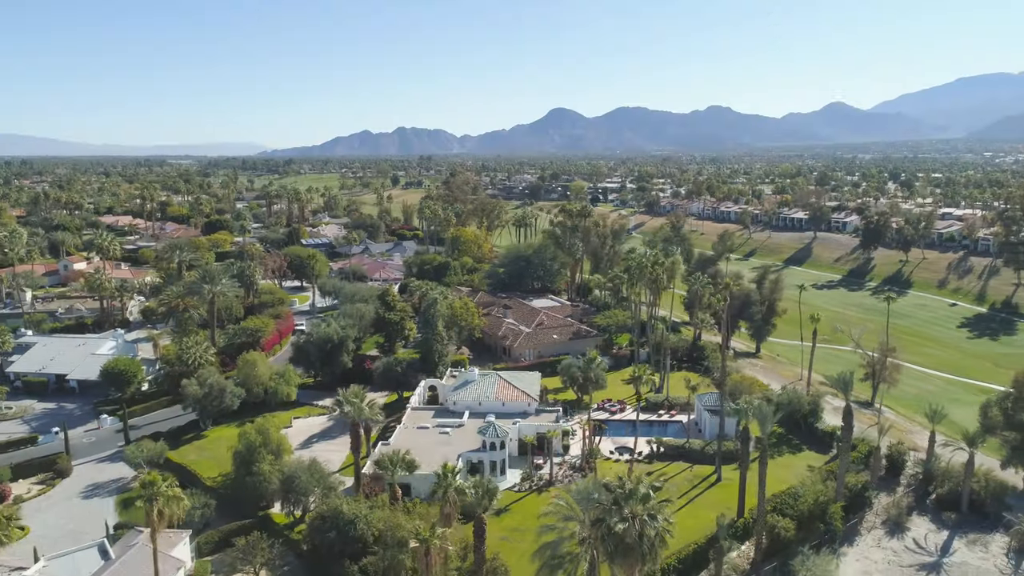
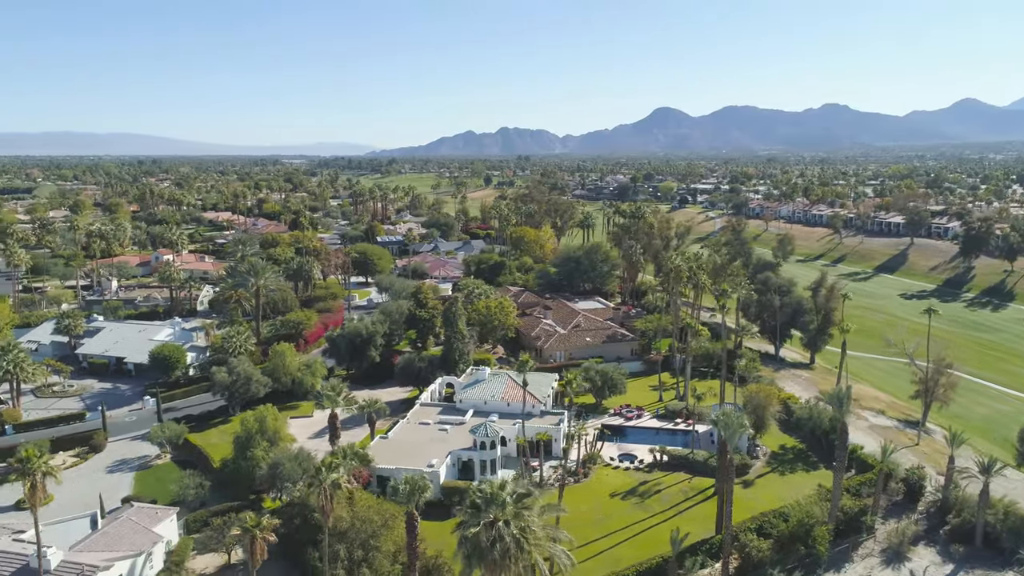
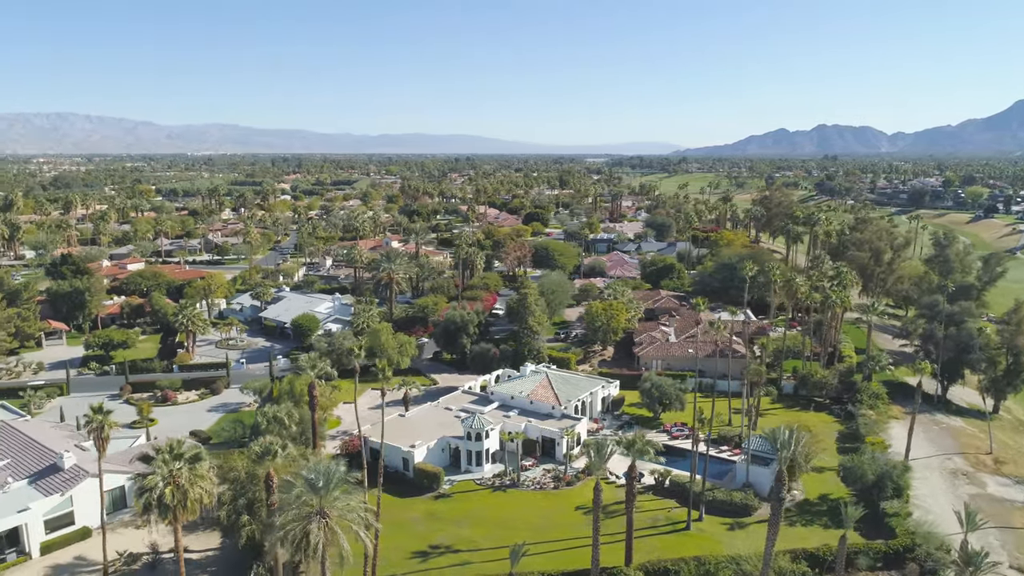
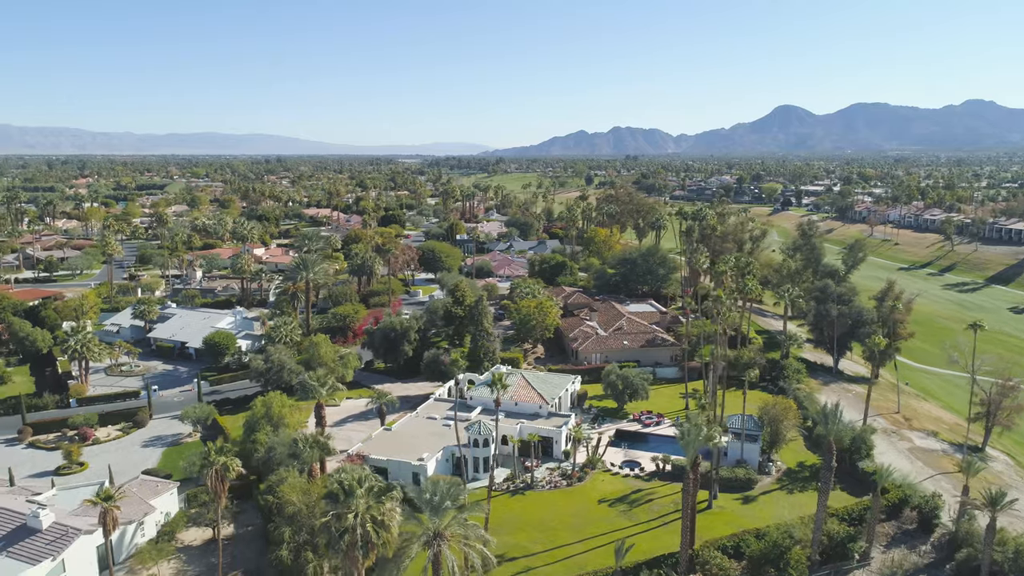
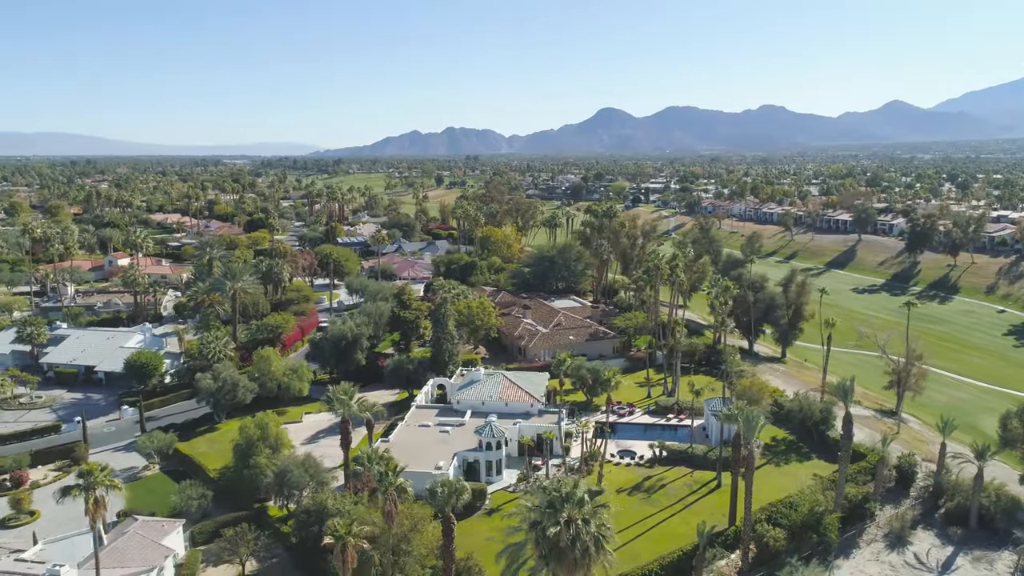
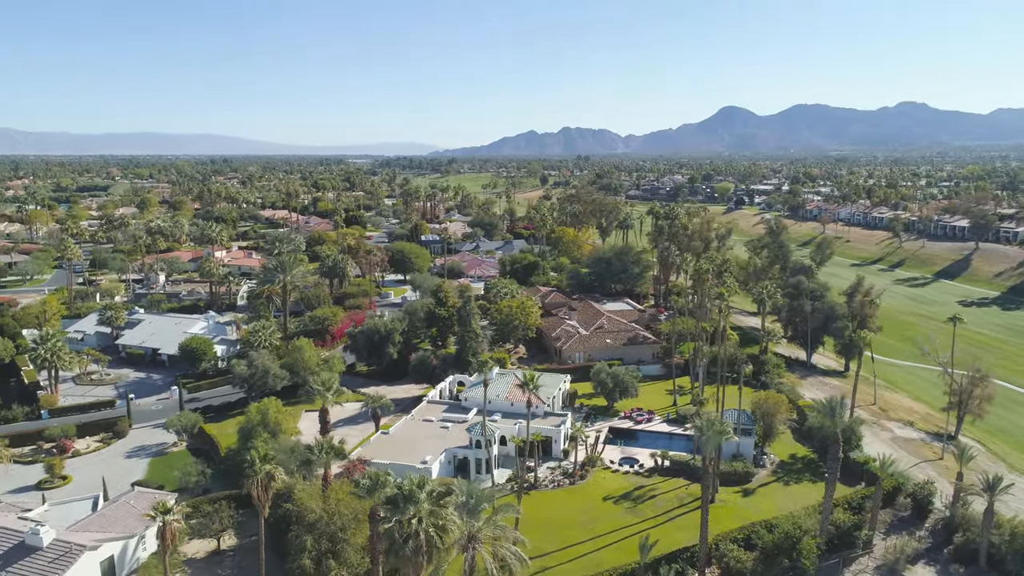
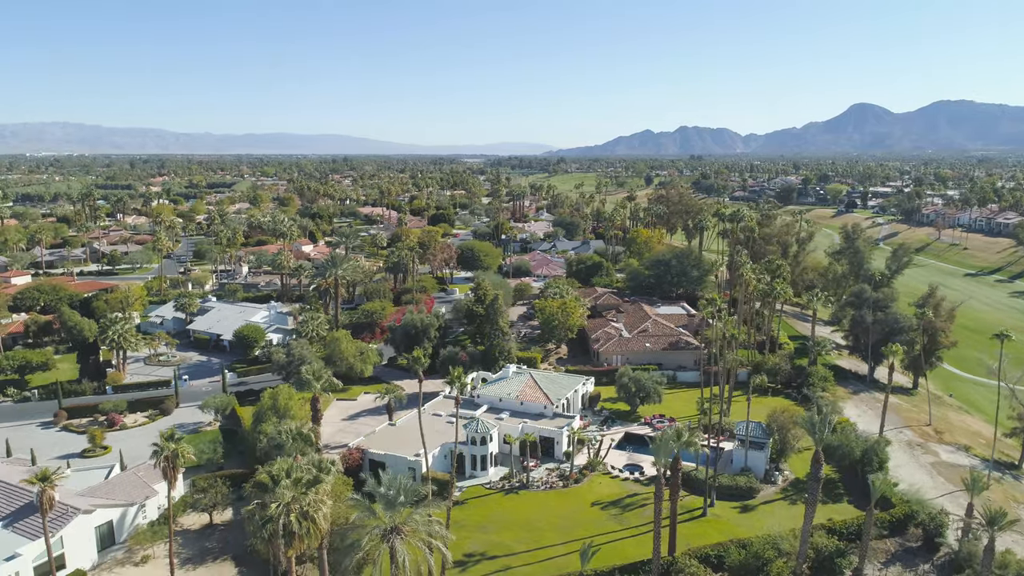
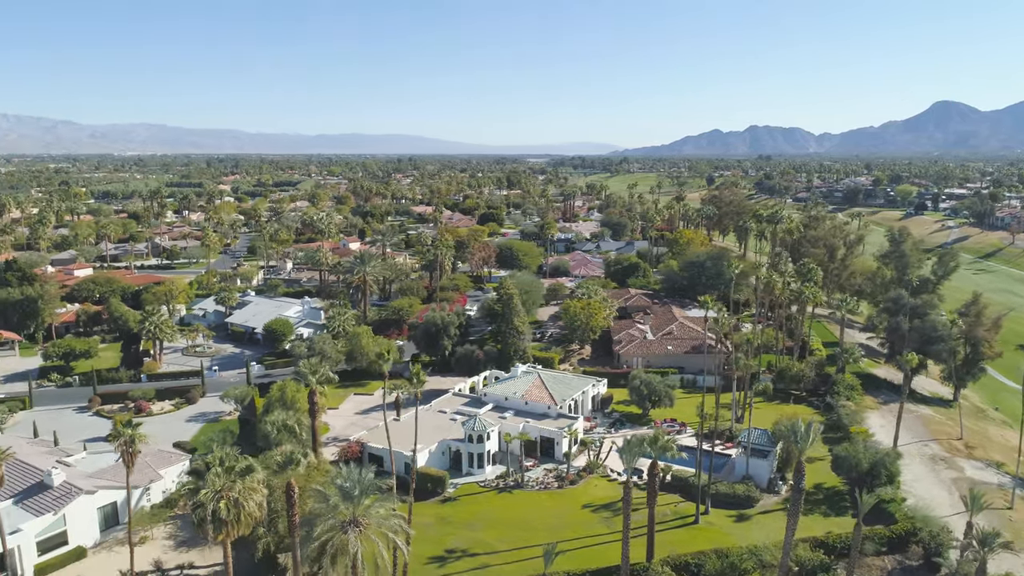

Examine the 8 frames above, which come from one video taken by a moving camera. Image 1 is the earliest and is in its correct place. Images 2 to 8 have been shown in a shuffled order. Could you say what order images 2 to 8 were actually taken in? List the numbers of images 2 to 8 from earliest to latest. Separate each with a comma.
5, 2, 6, 4, 7, 8, 3
